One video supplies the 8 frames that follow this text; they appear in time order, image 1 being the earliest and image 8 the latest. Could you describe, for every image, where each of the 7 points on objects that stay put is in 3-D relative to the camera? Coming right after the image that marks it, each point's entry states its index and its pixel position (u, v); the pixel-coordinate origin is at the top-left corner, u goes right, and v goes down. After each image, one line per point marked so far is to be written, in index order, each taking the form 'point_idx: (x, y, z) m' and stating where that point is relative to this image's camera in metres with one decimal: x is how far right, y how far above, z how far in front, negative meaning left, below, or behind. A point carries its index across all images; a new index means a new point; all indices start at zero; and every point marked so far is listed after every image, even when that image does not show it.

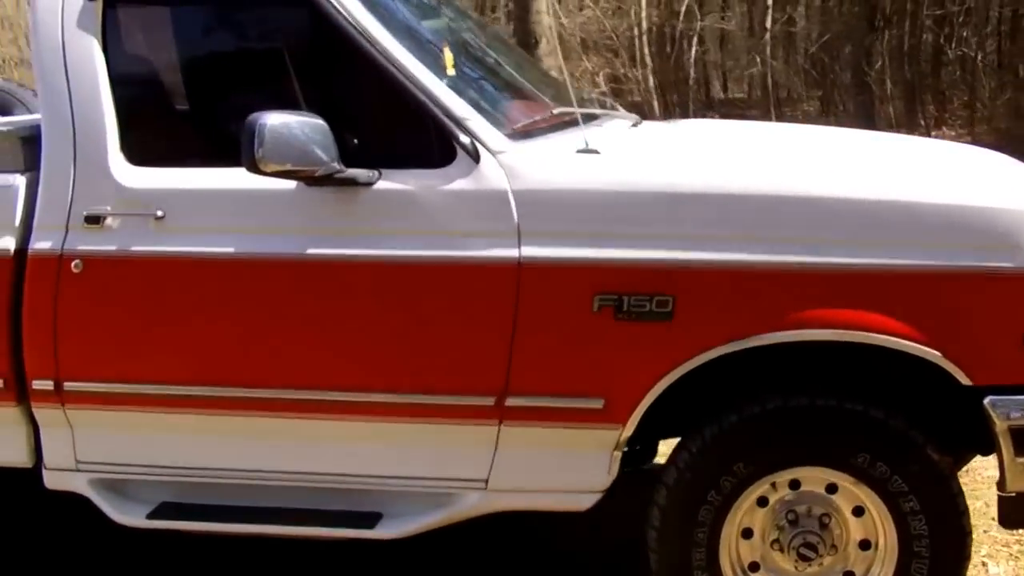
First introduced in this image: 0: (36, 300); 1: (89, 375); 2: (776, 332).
0: (-1.5, 0.0, +3.7) m
1: (-1.3, -0.3, +3.7) m
2: (+0.8, -0.1, +3.4) m
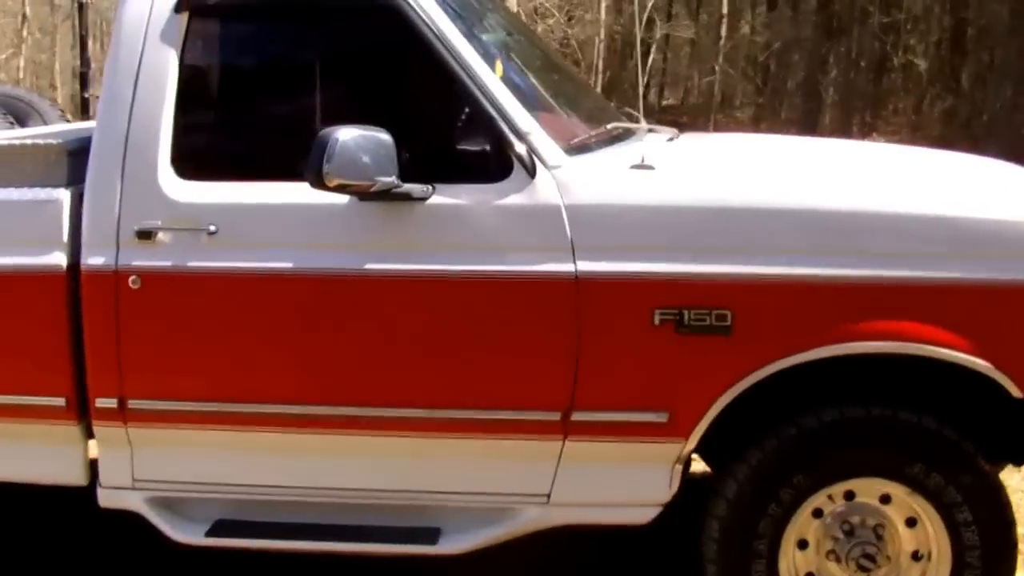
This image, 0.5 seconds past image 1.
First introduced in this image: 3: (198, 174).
0: (-1.3, -0.1, +3.6) m
1: (-1.1, -0.3, +3.6) m
2: (+1.0, -0.2, +3.4) m
3: (-1.0, +0.4, +3.7) m
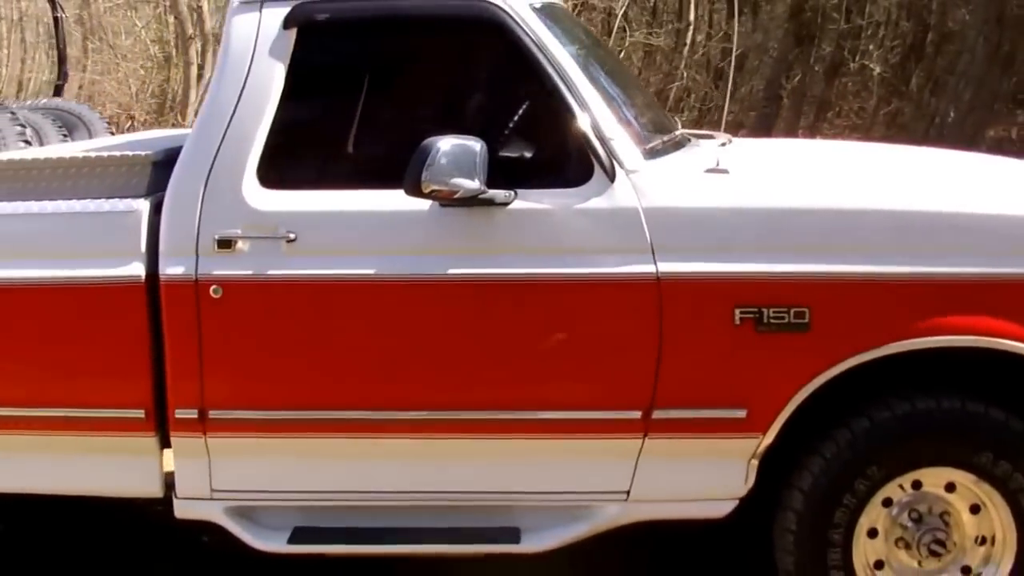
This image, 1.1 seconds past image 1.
0: (-1.1, -0.1, +3.6) m
1: (-0.9, -0.4, +3.7) m
2: (+1.2, -0.2, +3.5) m
3: (-0.7, +0.3, +3.7) m
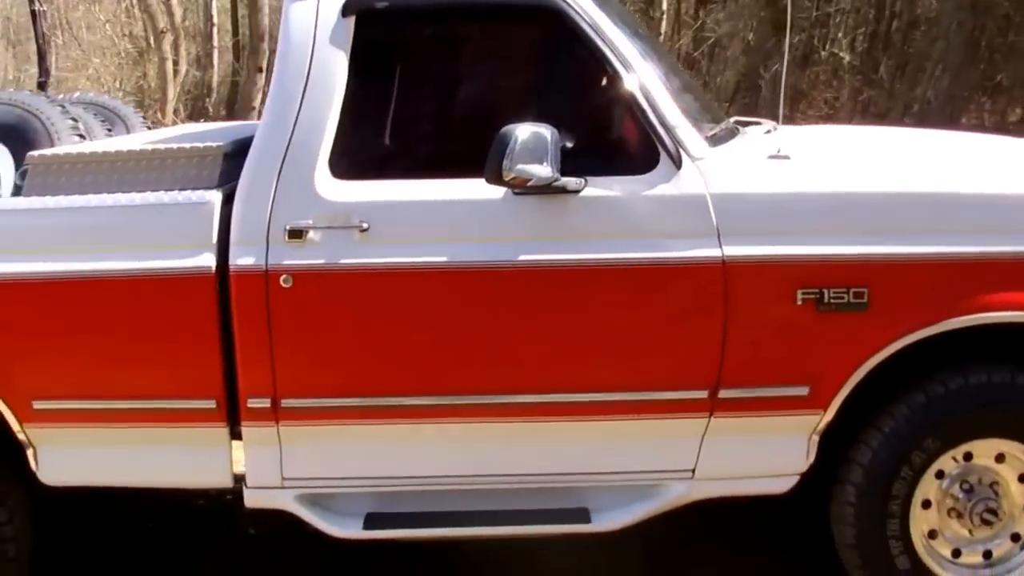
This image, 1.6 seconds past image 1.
0: (-0.8, -0.1, +3.6) m
1: (-0.7, -0.3, +3.7) m
2: (+1.5, -0.1, +3.7) m
3: (-0.5, +0.4, +3.8) m
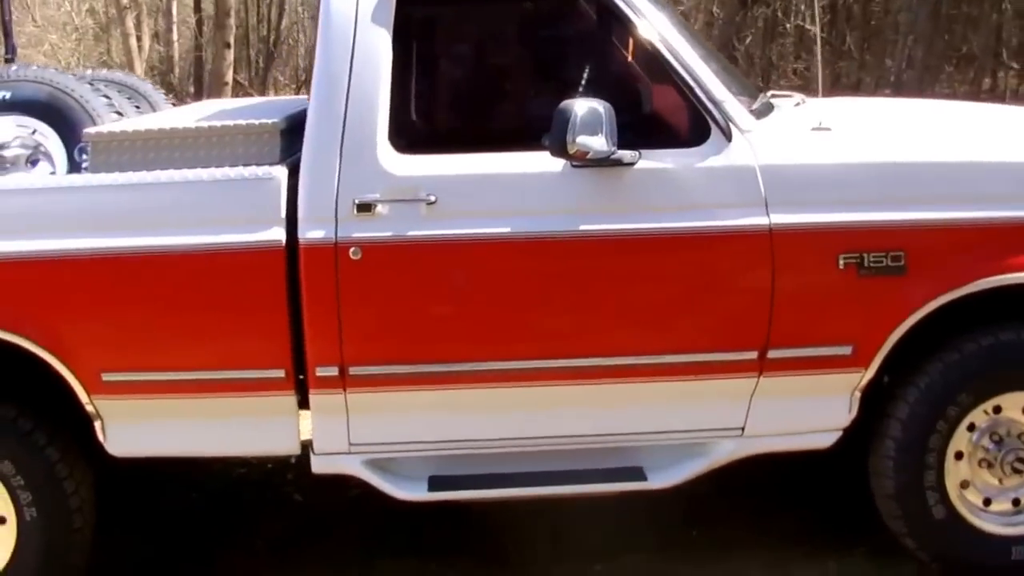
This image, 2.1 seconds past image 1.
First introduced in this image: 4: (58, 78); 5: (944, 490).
0: (-0.6, 0.0, +3.8) m
1: (-0.5, -0.2, +3.8) m
2: (+1.7, 0.0, +3.9) m
3: (-0.3, +0.5, +3.9) m
4: (-1.9, +0.9, +4.8) m
5: (+1.5, -0.7, +4.0) m
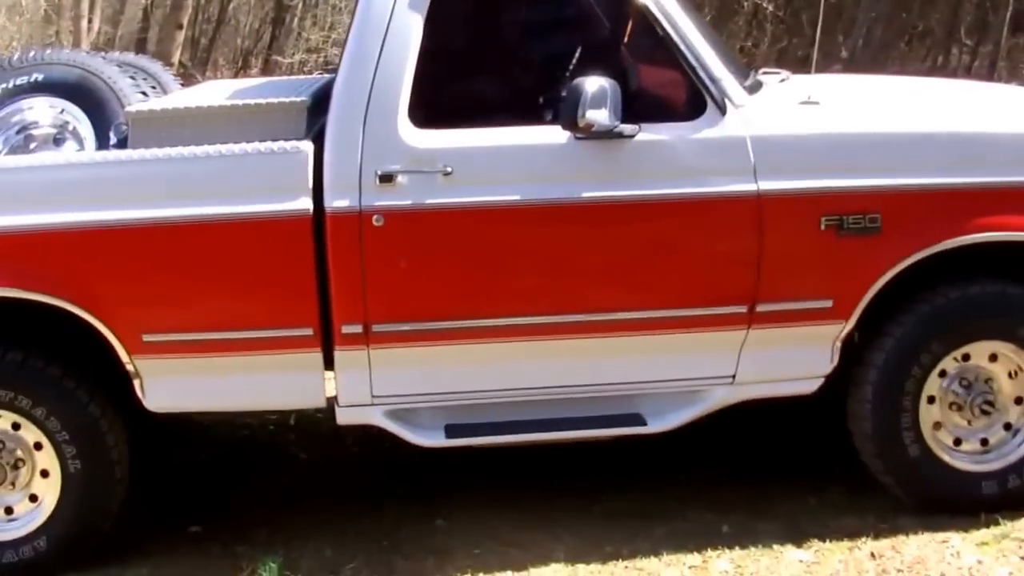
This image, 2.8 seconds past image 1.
0: (-0.6, +0.1, +4.1) m
1: (-0.4, -0.1, +4.1) m
2: (+1.7, +0.2, +4.3) m
3: (-0.3, +0.6, +4.2) m
4: (-1.9, +1.0, +5.1) m
5: (+1.6, -0.5, +4.4) m
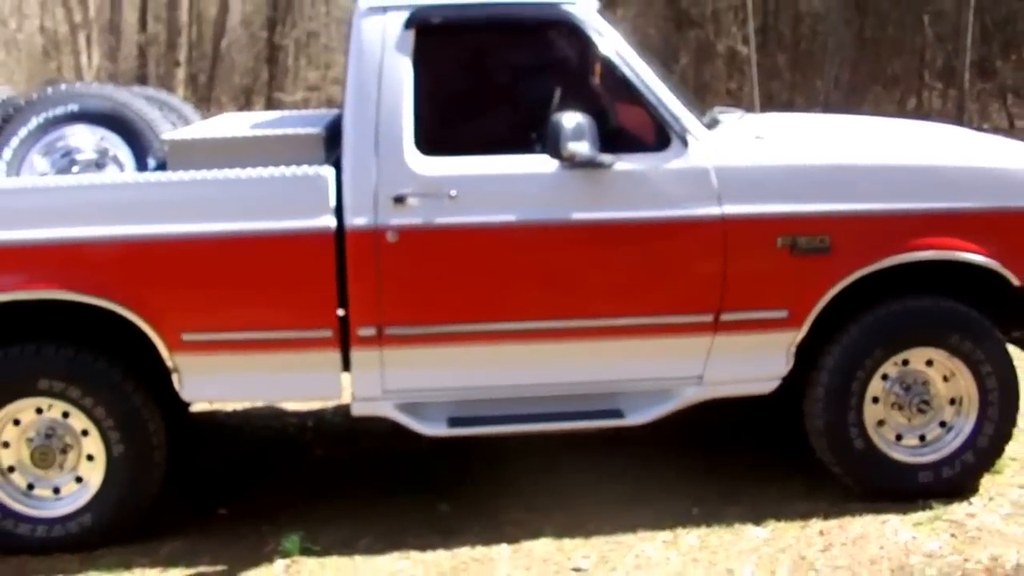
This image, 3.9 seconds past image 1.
0: (-0.6, +0.1, +4.6) m
1: (-0.4, -0.1, +4.7) m
2: (+1.7, +0.1, +4.9) m
3: (-0.3, +0.6, +4.8) m
4: (-1.9, +1.0, +5.6) m
5: (+1.5, -0.6, +5.0) m
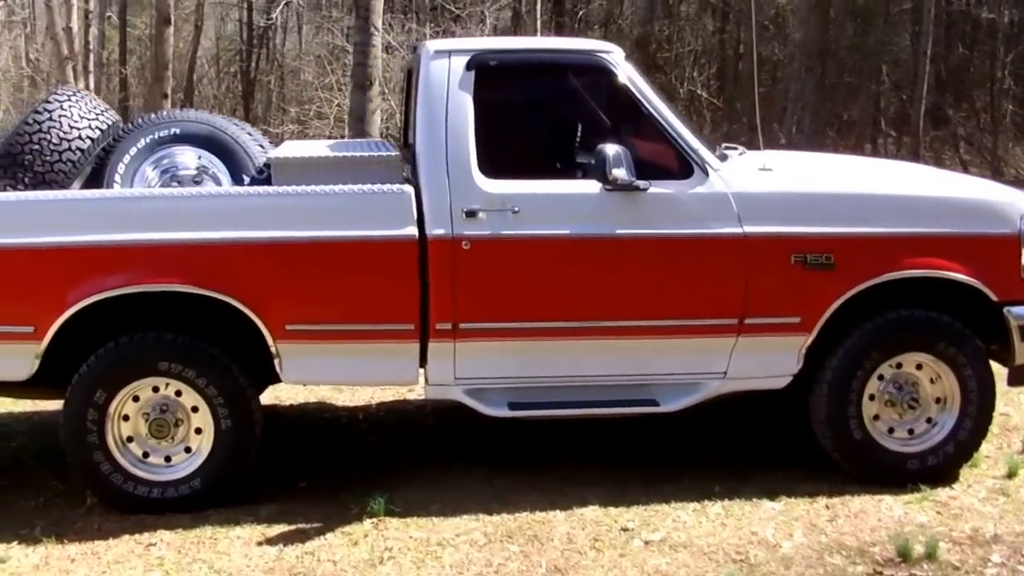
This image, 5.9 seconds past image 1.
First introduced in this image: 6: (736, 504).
0: (-0.3, +0.1, +5.4) m
1: (-0.2, -0.1, +5.5) m
2: (+1.9, +0.1, +5.7) m
3: (0.0, +0.6, +5.6) m
4: (-1.7, +1.0, +6.4) m
5: (+1.8, -0.7, +5.8) m
6: (+1.1, -1.0, +5.4) m
